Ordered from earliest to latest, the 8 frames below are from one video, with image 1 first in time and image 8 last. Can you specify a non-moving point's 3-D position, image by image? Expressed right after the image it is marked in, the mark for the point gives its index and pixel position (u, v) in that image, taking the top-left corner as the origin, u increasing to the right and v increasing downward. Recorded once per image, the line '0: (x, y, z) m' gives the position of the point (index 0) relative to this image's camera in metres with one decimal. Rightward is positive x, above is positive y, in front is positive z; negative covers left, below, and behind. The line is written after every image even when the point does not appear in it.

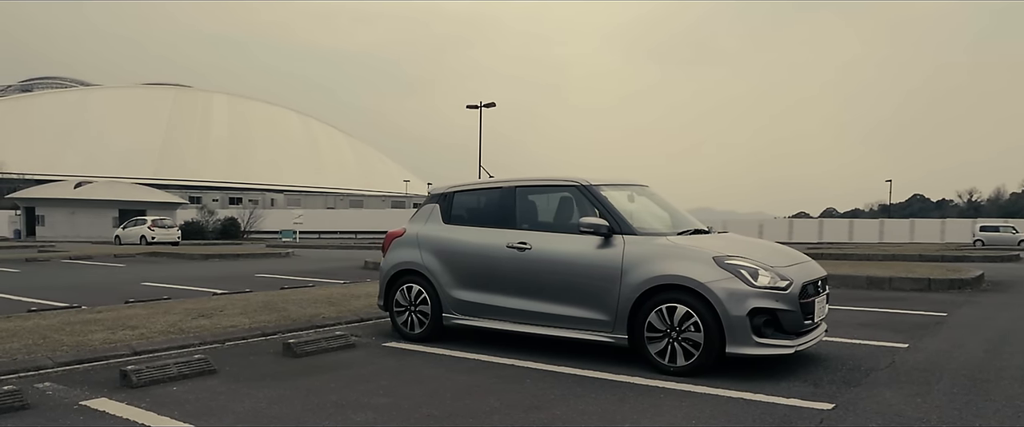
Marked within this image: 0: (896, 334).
0: (+4.0, -1.3, +7.0) m
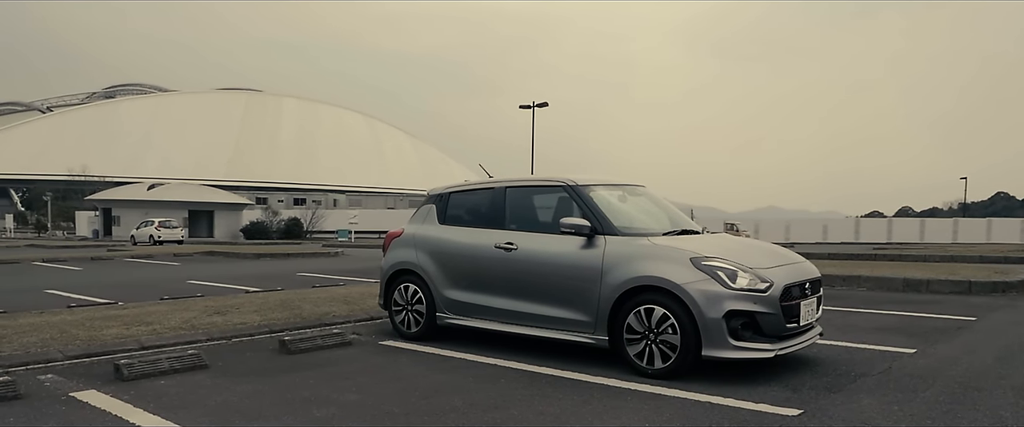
0: (+4.0, -1.2, +6.7) m
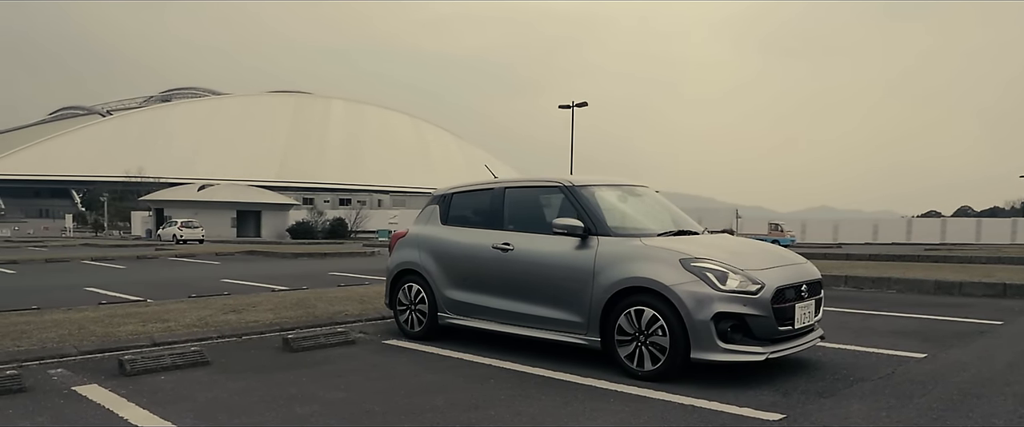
0: (+4.0, -1.2, +6.5) m
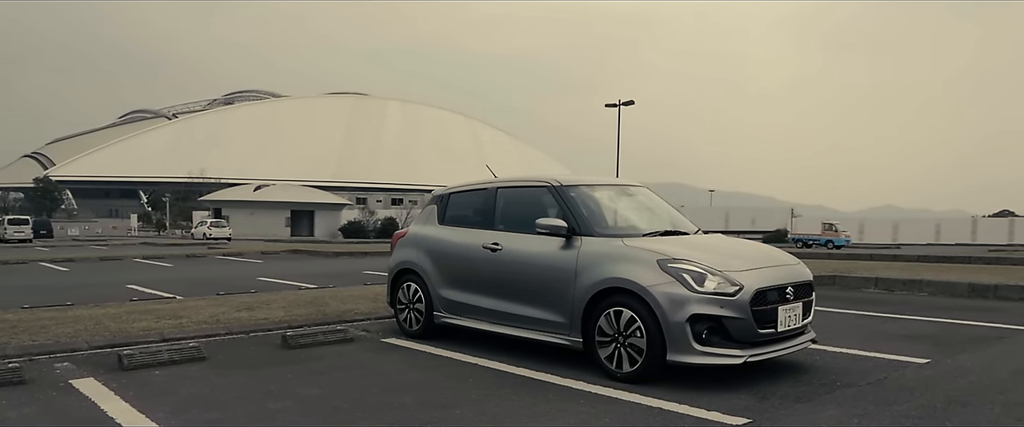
0: (+3.9, -1.2, +6.3) m
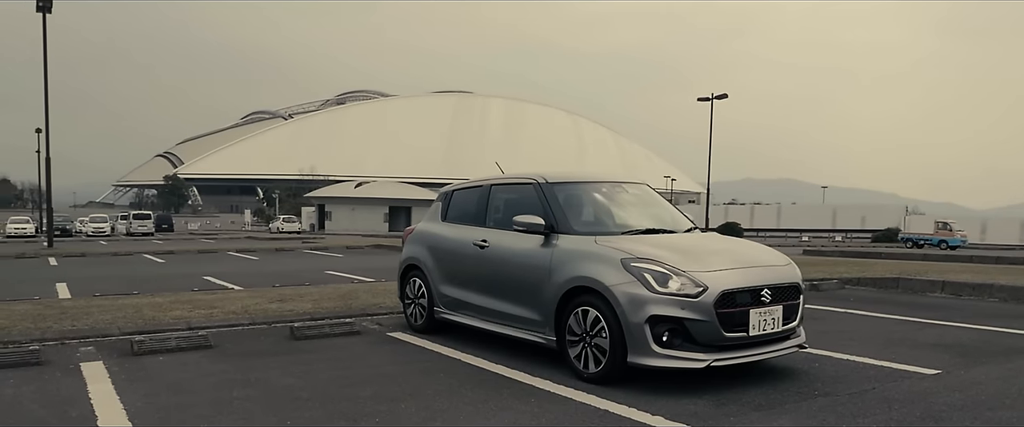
0: (+3.8, -1.2, +5.8) m
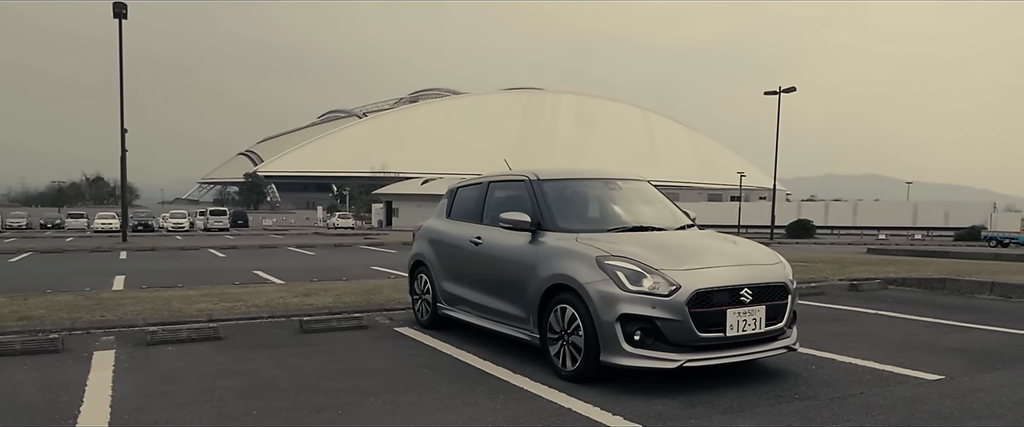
0: (+3.7, -1.2, +5.5) m
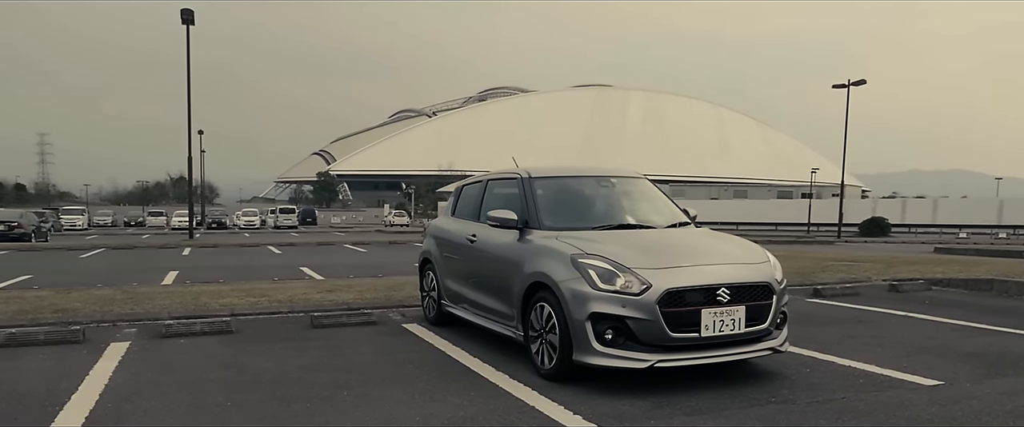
0: (+3.6, -1.2, +5.2) m
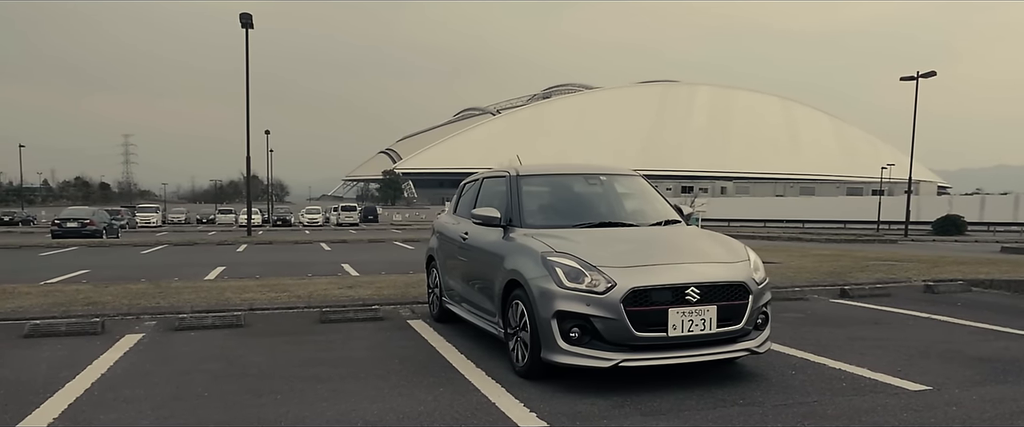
0: (+3.5, -1.2, +4.9) m
